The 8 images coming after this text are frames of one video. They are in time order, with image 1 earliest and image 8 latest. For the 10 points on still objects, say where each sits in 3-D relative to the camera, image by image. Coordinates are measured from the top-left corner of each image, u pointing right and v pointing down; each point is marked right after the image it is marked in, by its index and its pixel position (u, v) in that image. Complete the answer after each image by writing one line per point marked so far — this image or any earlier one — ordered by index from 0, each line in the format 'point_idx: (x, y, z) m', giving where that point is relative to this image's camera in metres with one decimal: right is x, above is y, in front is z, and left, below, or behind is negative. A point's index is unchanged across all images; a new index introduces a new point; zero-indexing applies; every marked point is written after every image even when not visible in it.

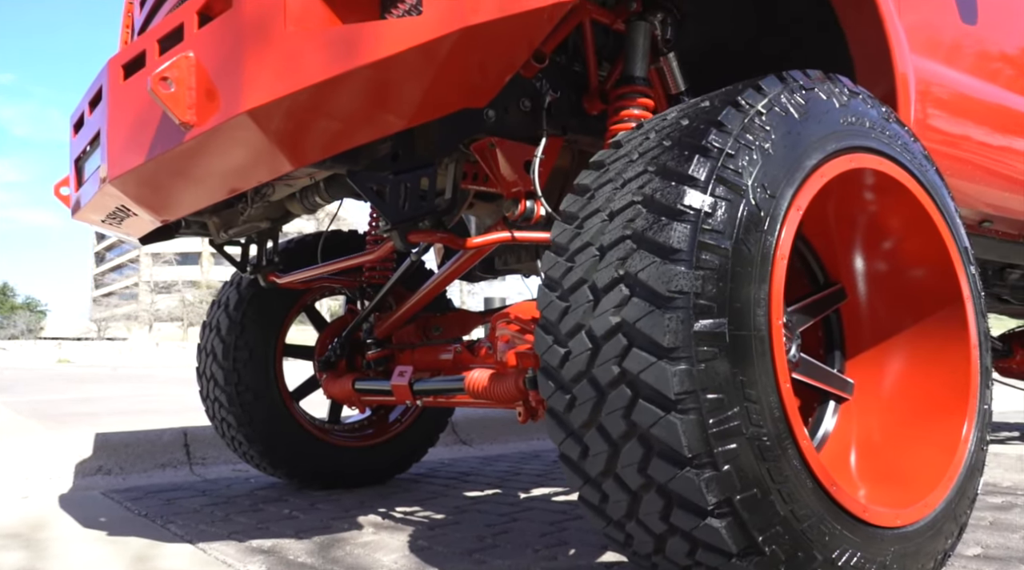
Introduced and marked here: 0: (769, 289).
0: (+0.5, 0.0, +1.4) m
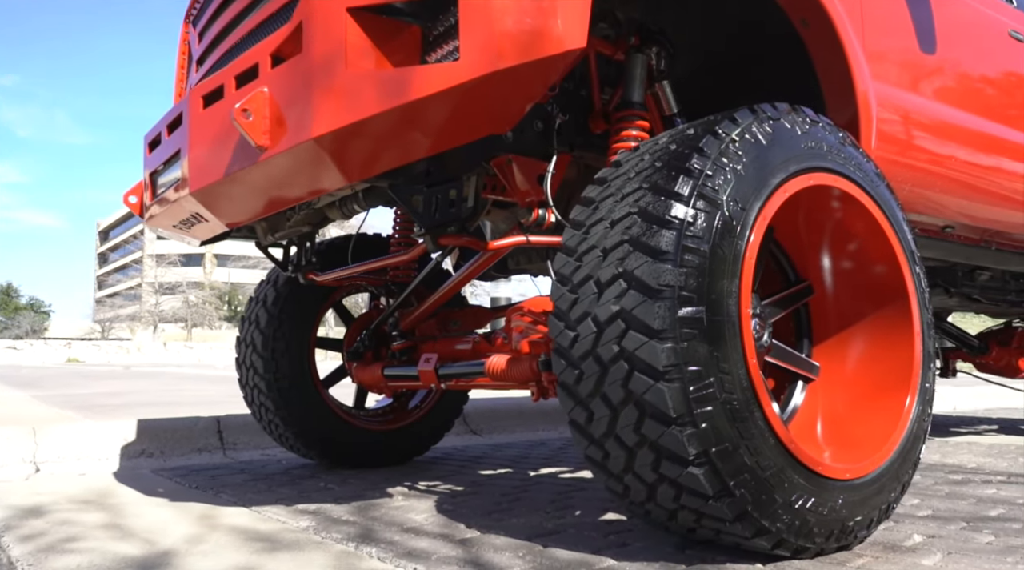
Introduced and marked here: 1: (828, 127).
0: (+0.5, 0.0, +1.7) m
1: (+0.8, +0.4, +2.1) m
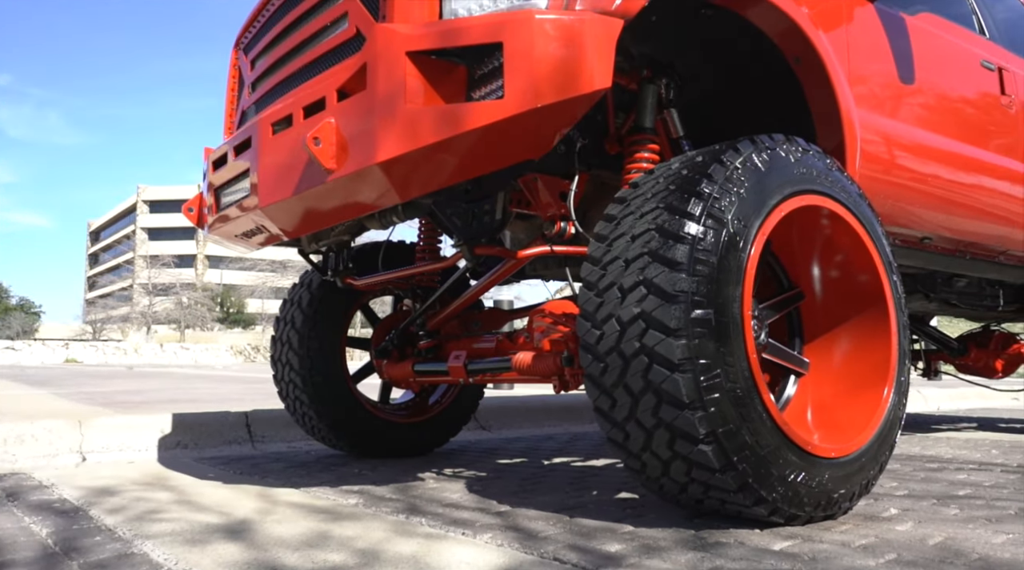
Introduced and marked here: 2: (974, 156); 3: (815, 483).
0: (+0.6, 0.0, +2.0) m
1: (+0.9, +0.4, +2.4) m
2: (+2.0, +0.6, +3.5) m
3: (+0.8, -0.5, +2.1) m
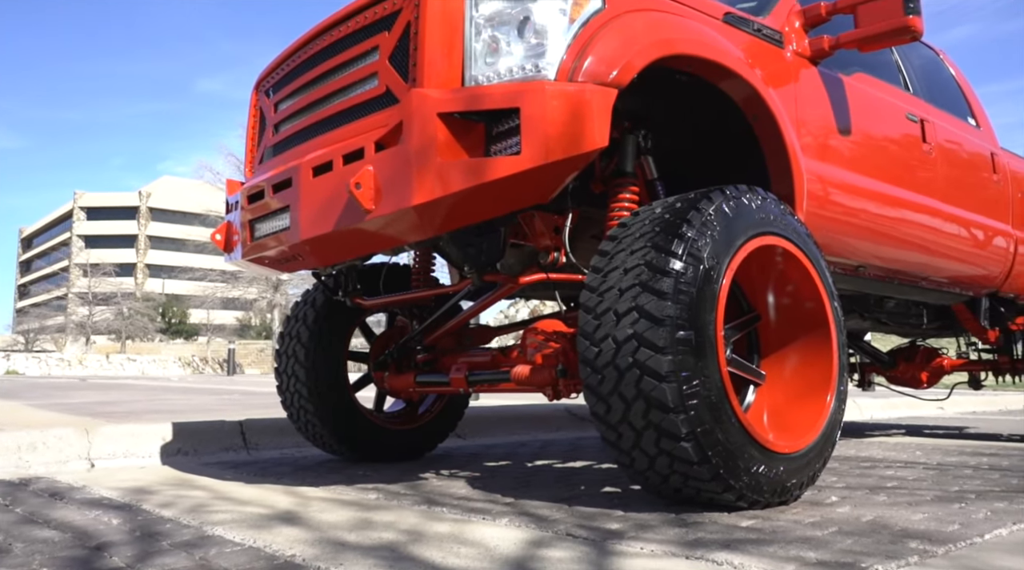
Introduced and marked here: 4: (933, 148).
0: (+0.6, -0.1, +2.5) m
1: (+0.9, +0.3, +2.9) m
2: (+2.0, +0.5, +4.0) m
3: (+0.8, -0.6, +2.5) m
4: (+2.3, +0.7, +4.3) m
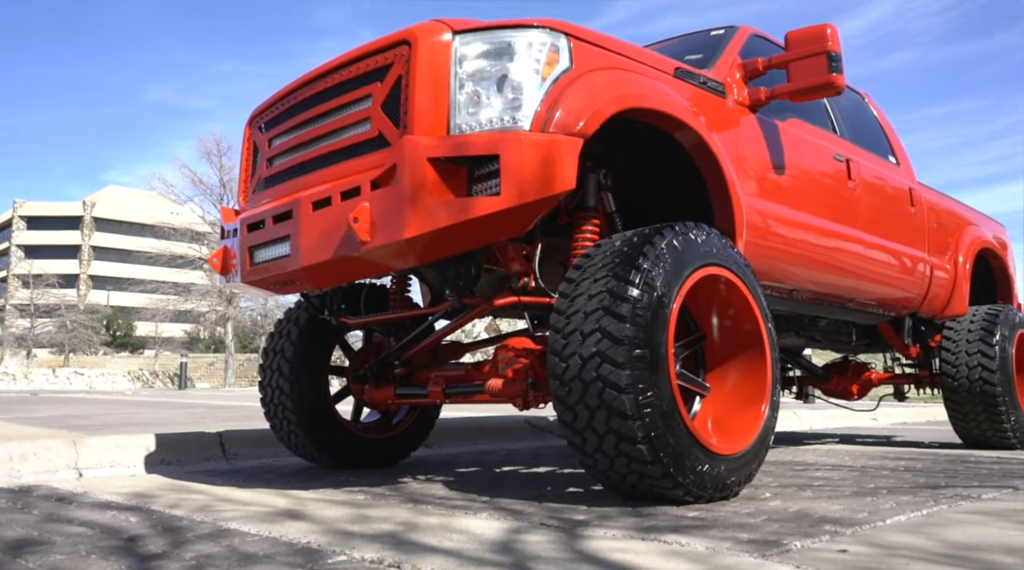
0: (+0.6, -0.2, +2.9) m
1: (+0.8, +0.2, +3.3) m
2: (+1.8, +0.3, +4.5) m
3: (+0.7, -0.7, +3.0) m
4: (+2.1, +0.6, +4.8) m
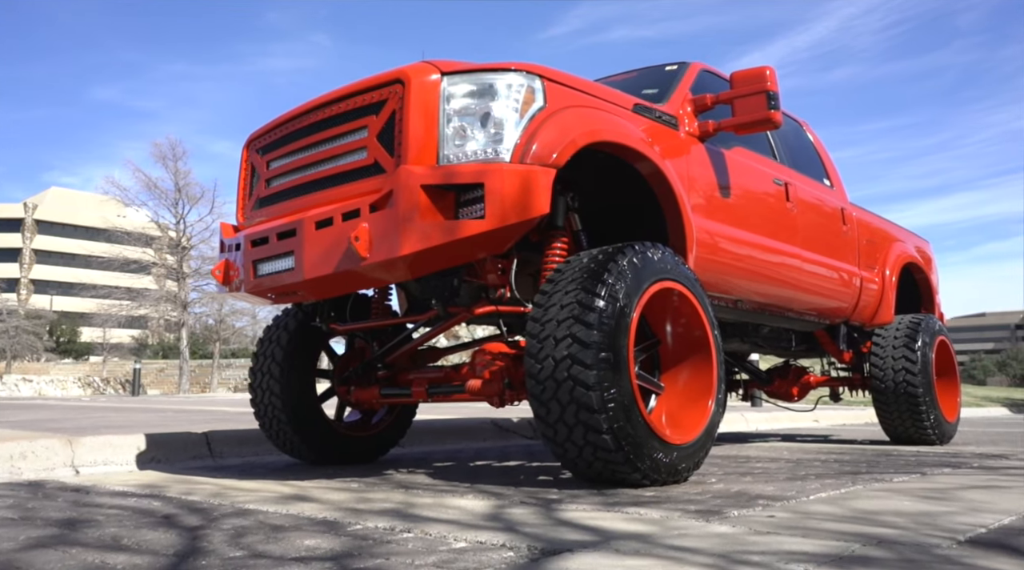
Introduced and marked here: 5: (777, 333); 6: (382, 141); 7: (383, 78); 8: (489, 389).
0: (+0.5, -0.2, +3.3) m
1: (+0.7, +0.1, +3.8) m
2: (+1.6, +0.3, +5.1) m
3: (+0.7, -0.7, +3.4) m
4: (+1.9, +0.5, +5.4) m
5: (+2.1, -0.4, +6.2) m
6: (-0.6, +0.6, +3.6) m
7: (-0.6, +0.9, +3.6) m
8: (-0.1, -0.5, +3.9) m
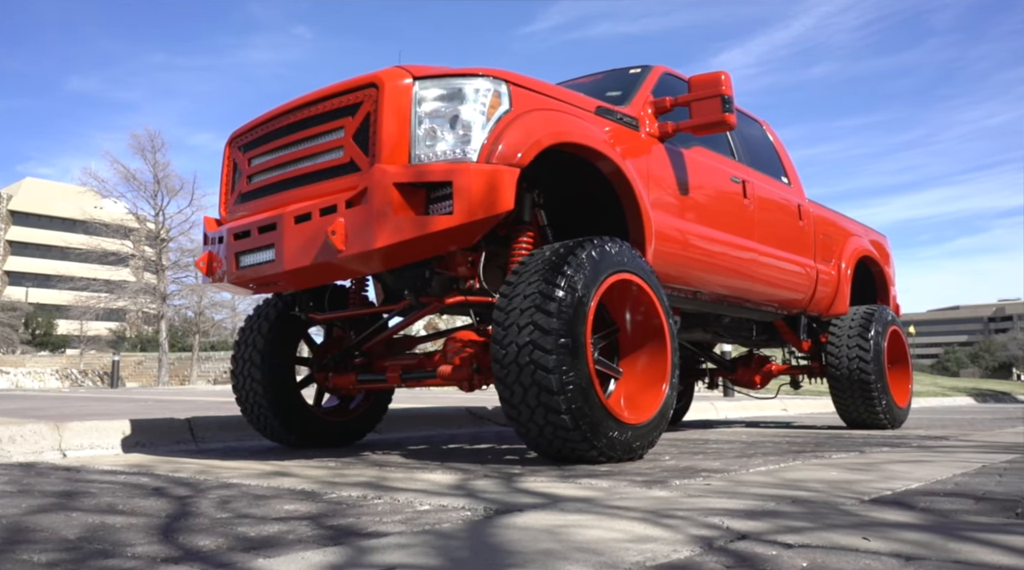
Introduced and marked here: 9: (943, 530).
0: (+0.3, -0.2, +3.6) m
1: (+0.6, +0.2, +4.0) m
2: (+1.4, +0.3, +5.3) m
3: (+0.5, -0.7, +3.7) m
4: (+1.7, +0.6, +5.7) m
5: (+1.8, -0.3, +6.5) m
6: (-0.7, +0.7, +3.8) m
7: (-0.7, +1.0, +3.8) m
8: (-0.3, -0.5, +4.1) m
9: (+1.0, -0.6, +1.8) m
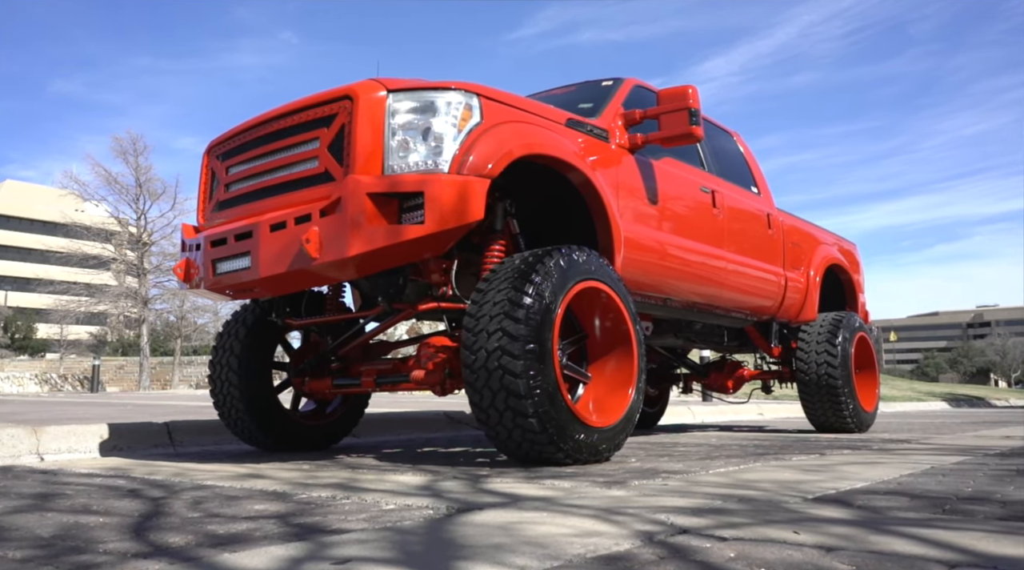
0: (+0.2, -0.2, +3.7) m
1: (+0.4, +0.1, +4.1) m
2: (+1.3, +0.3, +5.5) m
3: (+0.4, -0.7, +3.8) m
4: (+1.5, +0.5, +5.8) m
5: (+1.6, -0.4, +6.7) m
6: (-0.9, +0.7, +3.9) m
7: (-0.9, +0.9, +3.9) m
8: (-0.4, -0.5, +4.2) m
9: (+0.9, -0.6, +1.9) m
